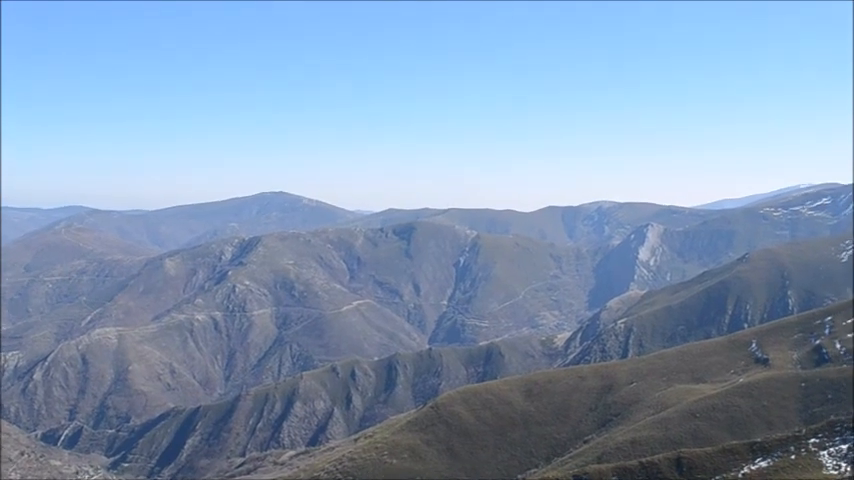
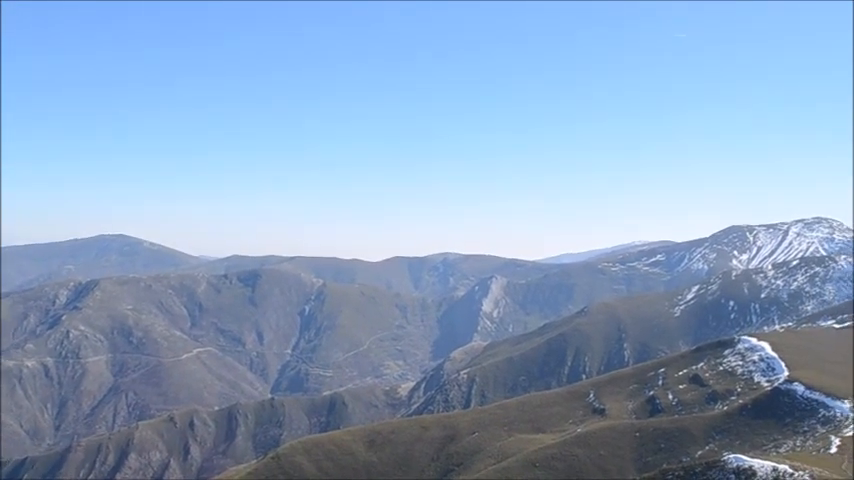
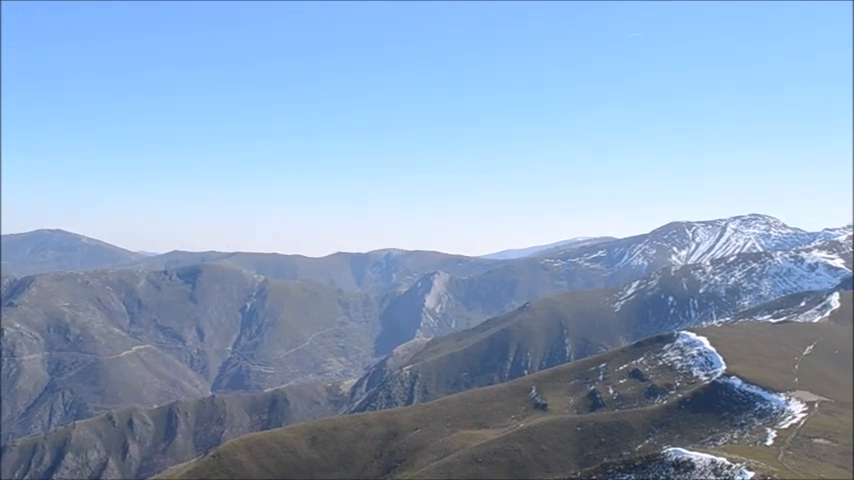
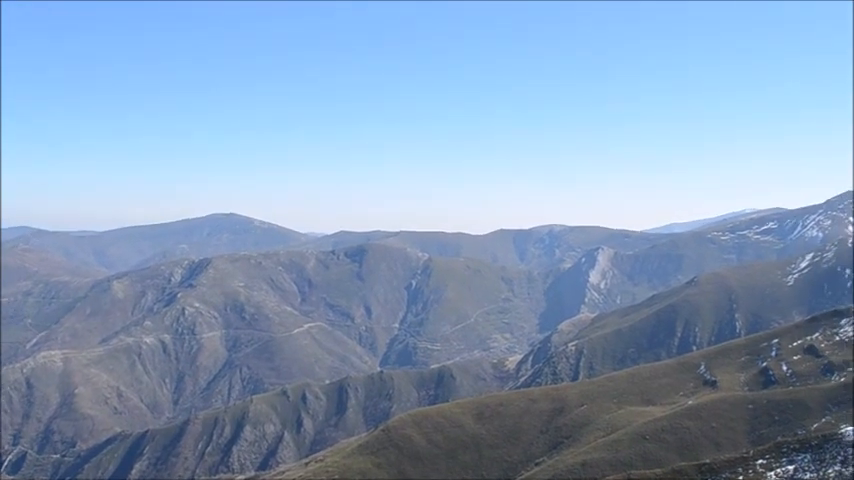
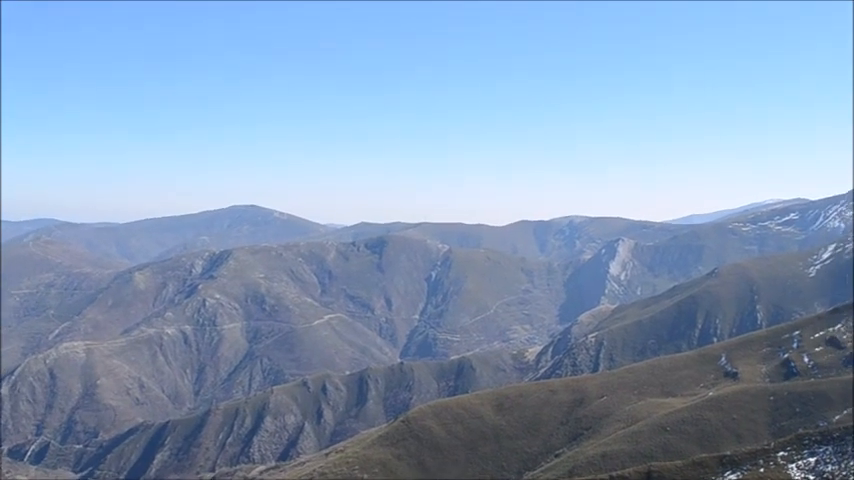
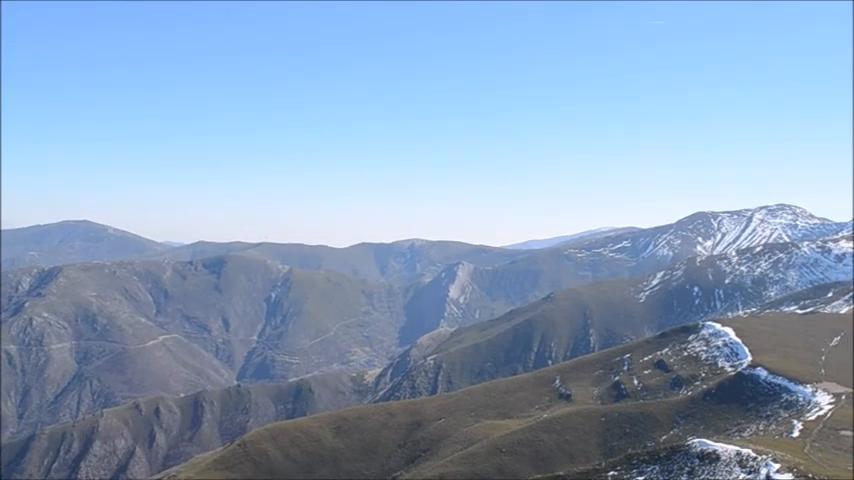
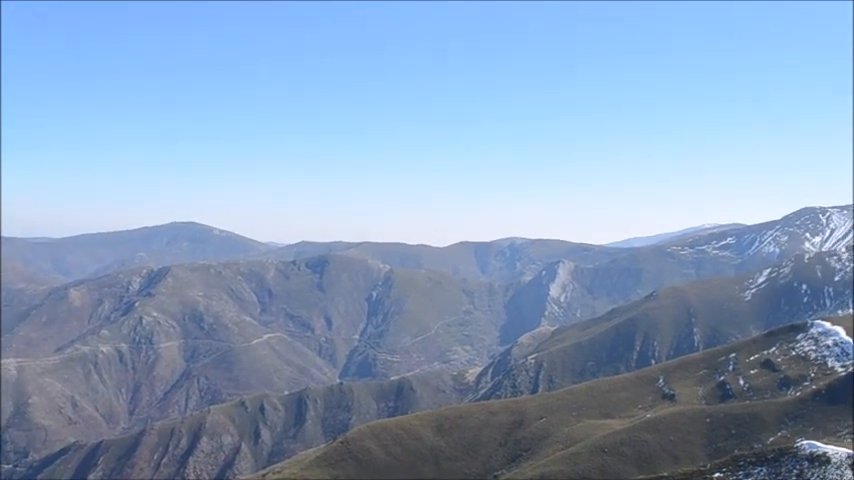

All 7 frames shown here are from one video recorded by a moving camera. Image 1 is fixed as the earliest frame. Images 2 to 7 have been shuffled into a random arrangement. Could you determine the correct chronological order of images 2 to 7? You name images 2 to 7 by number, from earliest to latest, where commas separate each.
5, 4, 7, 2, 6, 3
